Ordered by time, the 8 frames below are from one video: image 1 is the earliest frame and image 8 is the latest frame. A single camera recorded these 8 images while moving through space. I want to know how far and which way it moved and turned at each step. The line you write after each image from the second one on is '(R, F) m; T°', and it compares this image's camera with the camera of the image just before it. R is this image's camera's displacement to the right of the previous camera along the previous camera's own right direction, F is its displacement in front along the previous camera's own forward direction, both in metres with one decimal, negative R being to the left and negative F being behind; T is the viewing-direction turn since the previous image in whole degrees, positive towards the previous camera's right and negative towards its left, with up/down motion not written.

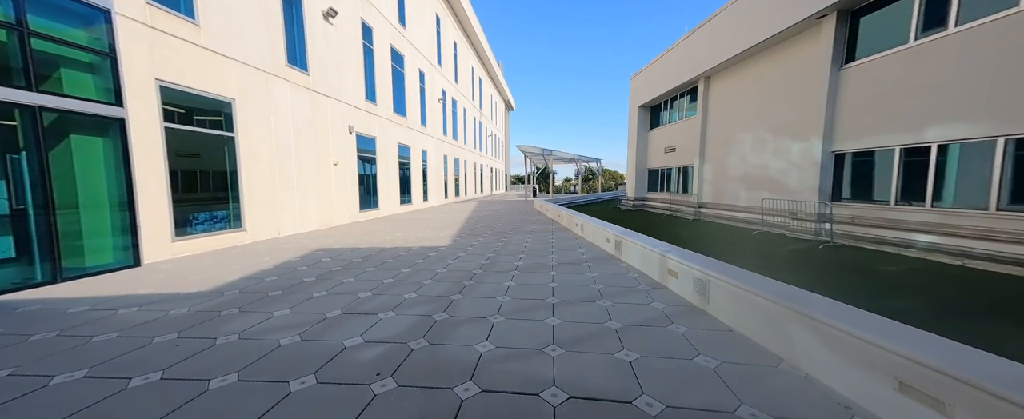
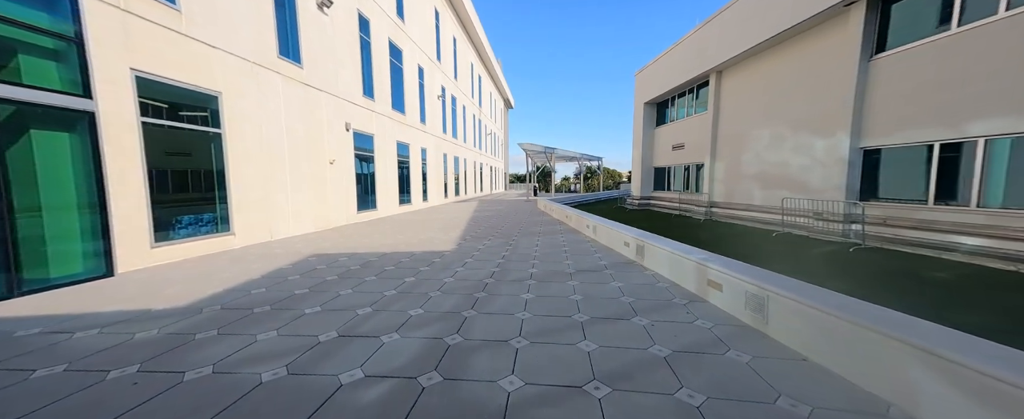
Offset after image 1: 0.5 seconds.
(-0.2, +0.4) m; 0°
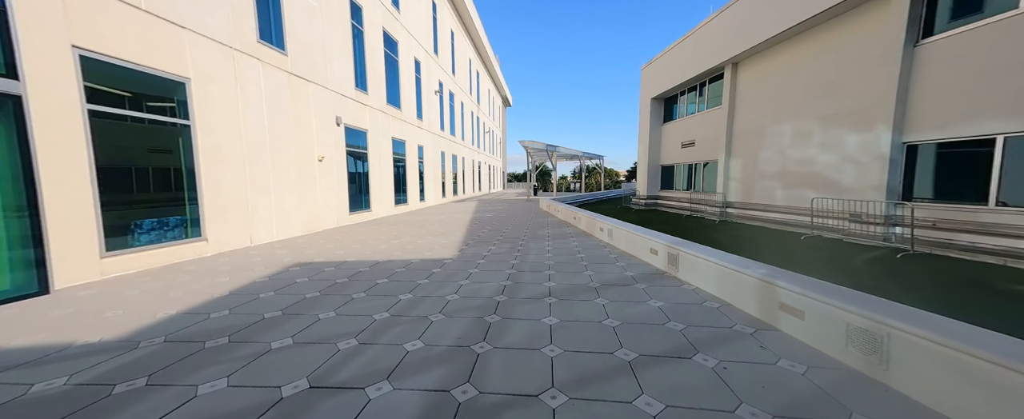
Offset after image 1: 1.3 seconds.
(-0.2, +0.7) m; +1°
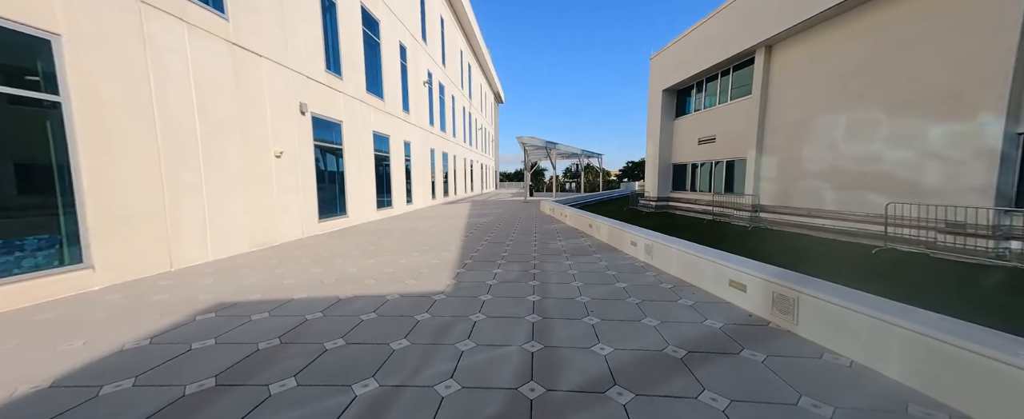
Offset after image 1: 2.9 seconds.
(-0.3, +1.5) m; +2°
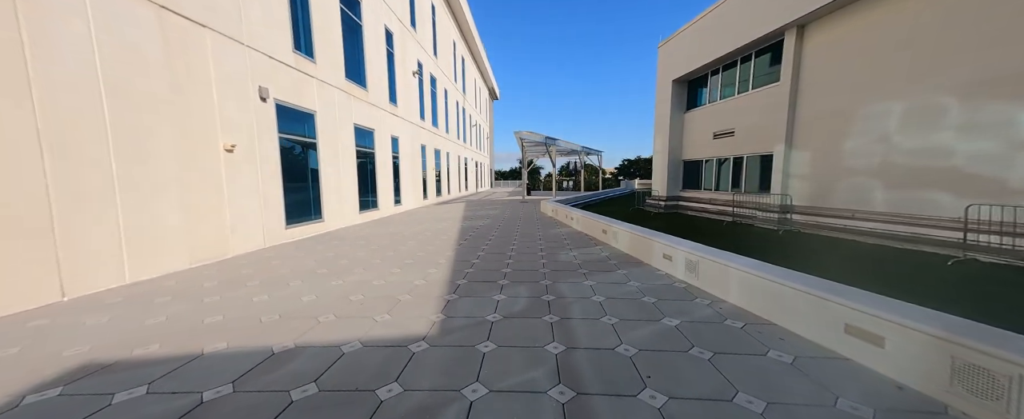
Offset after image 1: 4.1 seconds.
(-0.1, +1.1) m; +1°
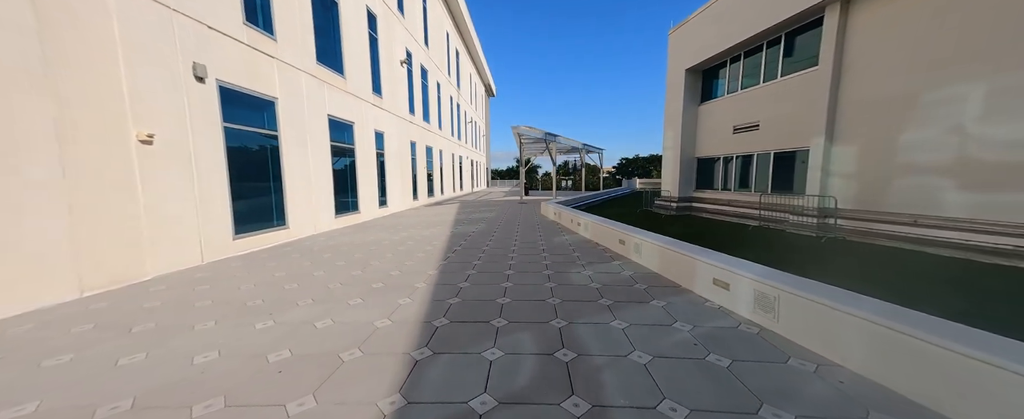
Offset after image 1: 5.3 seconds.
(0.0, +1.2) m; +1°
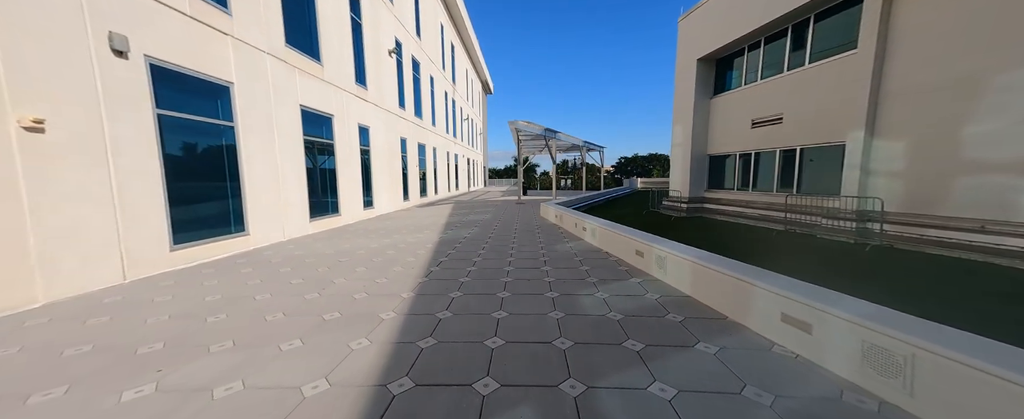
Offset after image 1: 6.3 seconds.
(0.0, +0.9) m; 0°
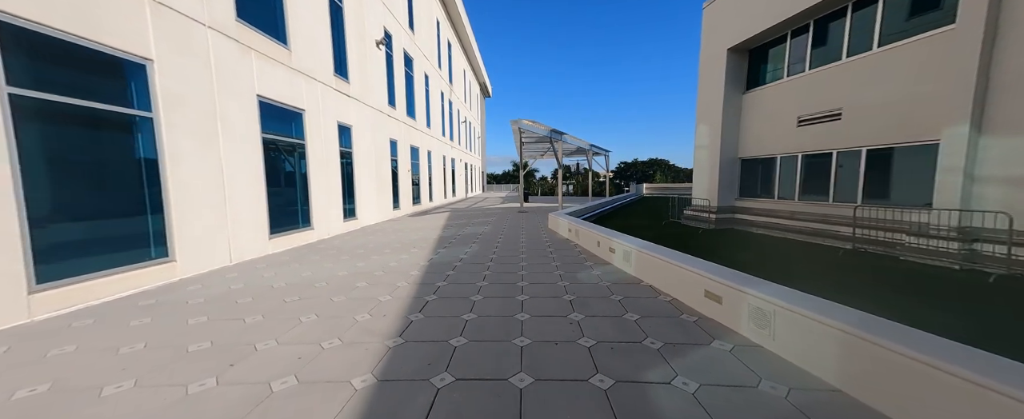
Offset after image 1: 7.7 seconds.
(-0.2, +1.4) m; 0°
